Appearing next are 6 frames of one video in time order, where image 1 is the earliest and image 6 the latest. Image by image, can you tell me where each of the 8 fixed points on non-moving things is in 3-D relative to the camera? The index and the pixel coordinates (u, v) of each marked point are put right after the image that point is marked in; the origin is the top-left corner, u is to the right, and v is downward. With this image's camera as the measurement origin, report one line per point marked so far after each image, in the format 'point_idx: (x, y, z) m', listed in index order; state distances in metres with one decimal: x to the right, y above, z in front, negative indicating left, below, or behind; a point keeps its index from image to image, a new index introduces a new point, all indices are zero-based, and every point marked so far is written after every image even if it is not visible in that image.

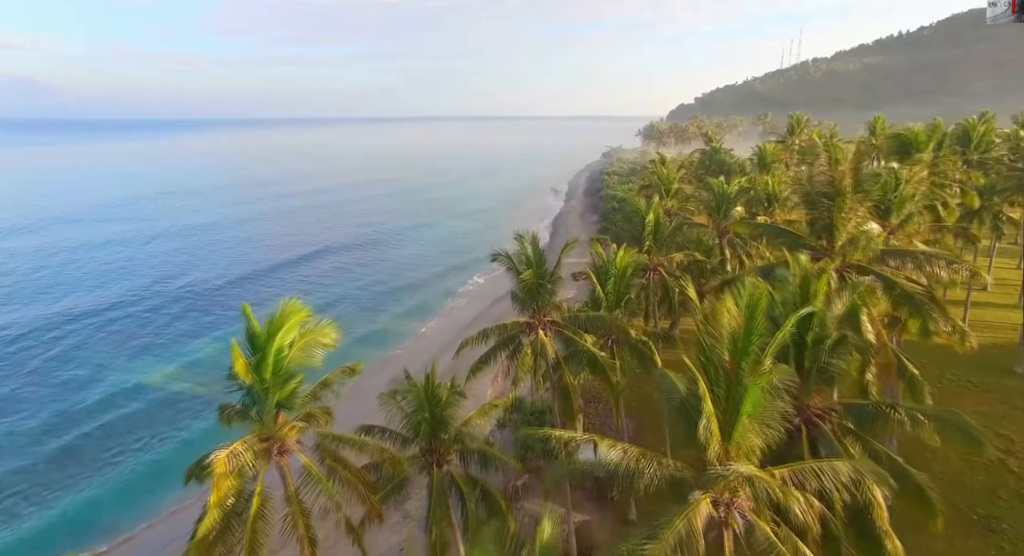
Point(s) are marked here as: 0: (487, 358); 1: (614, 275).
0: (-0.7, -2.1, +14.4) m
1: (+3.1, +0.1, +16.2) m
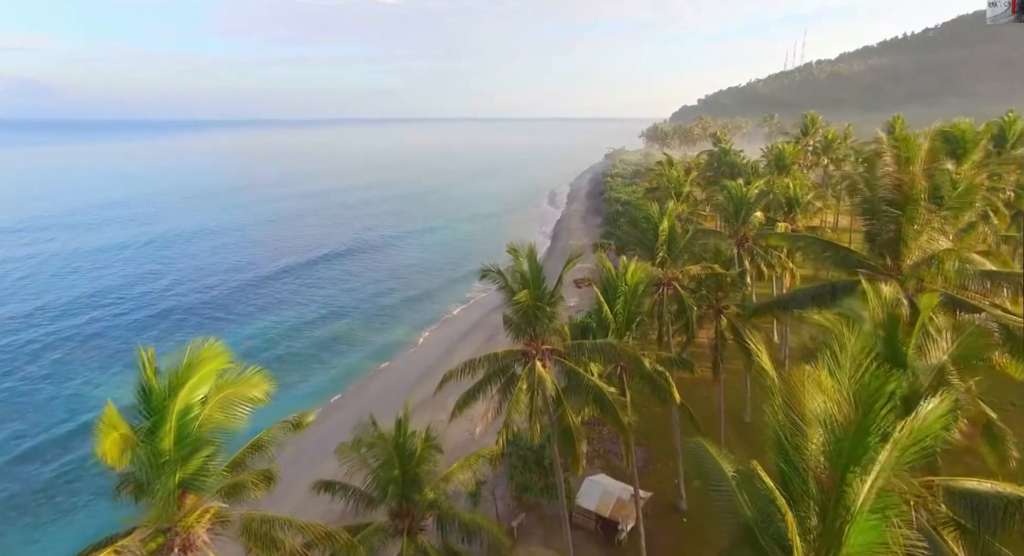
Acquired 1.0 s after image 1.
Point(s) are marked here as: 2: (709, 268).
0: (-0.8, -2.6, +12.3) m
1: (+2.9, -0.4, +14.0) m
2: (+6.6, +0.3, +17.8) m
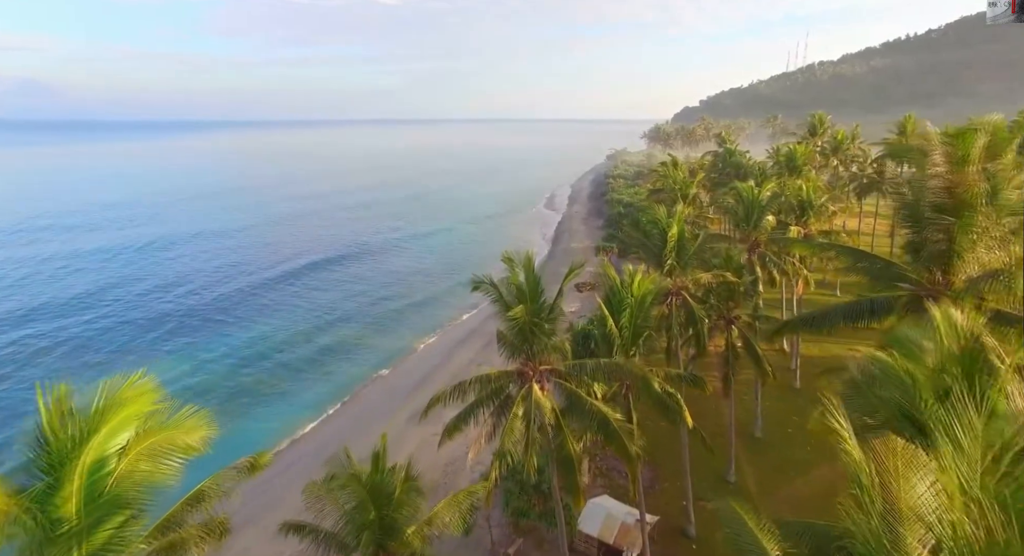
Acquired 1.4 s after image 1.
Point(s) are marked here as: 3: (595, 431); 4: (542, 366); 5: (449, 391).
0: (-1.0, -2.8, +11.1) m
1: (+2.8, -0.6, +12.9) m
2: (+6.5, +0.1, +16.6) m
3: (+1.7, -3.1, +10.9) m
4: (+0.6, -1.8, +11.2) m
5: (-1.3, -2.3, +11.0) m
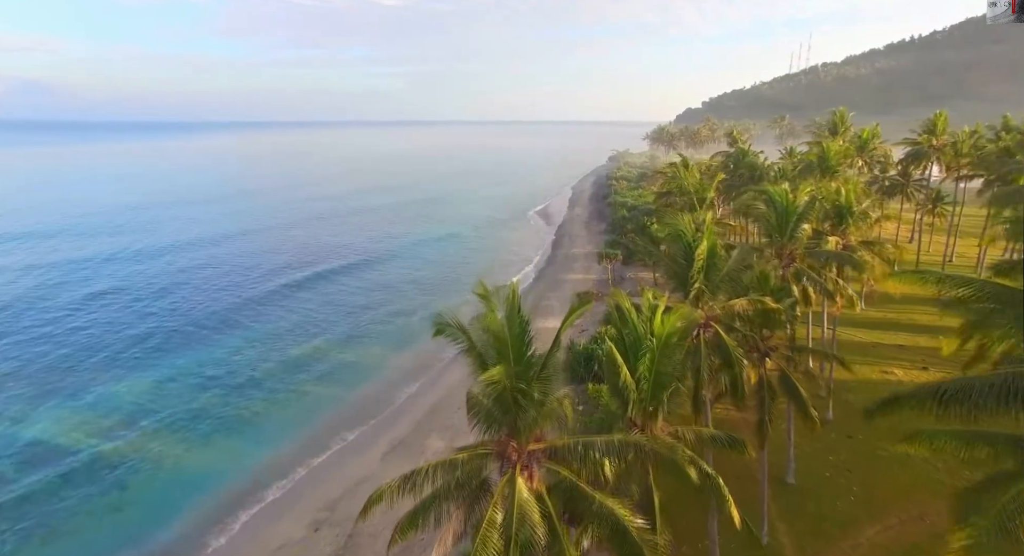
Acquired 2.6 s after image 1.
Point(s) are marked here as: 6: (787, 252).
0: (-1.3, -3.4, +7.9) m
1: (+2.5, -1.2, +9.6) m
2: (+6.2, -0.6, +13.3) m
3: (+1.3, -3.7, +7.6) m
4: (+0.3, -2.4, +8.0) m
5: (-1.6, -2.9, +7.8) m
6: (+8.9, +0.8, +17.6) m
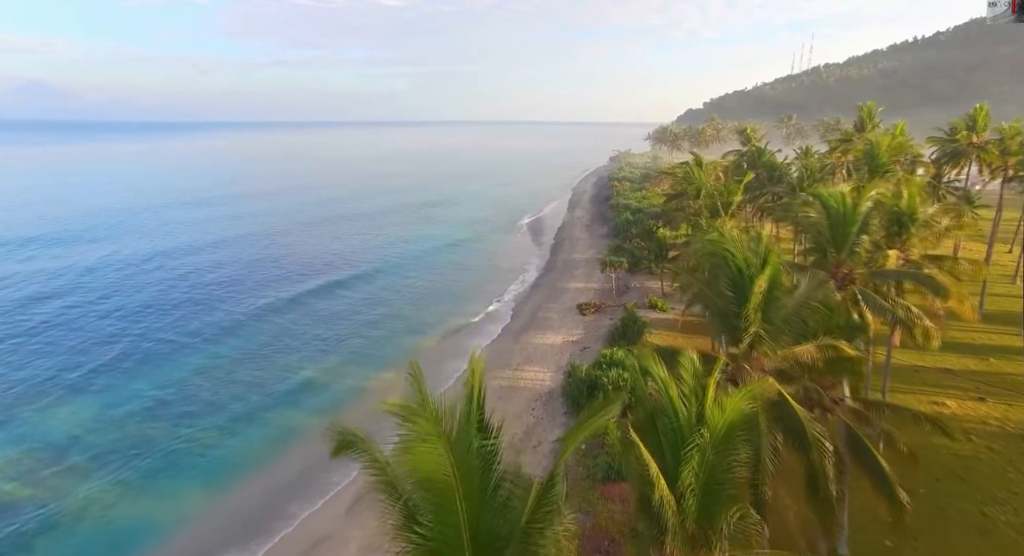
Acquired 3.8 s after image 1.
0: (-1.6, -4.1, +4.3) m
1: (+2.1, -1.9, +6.1) m
2: (+5.8, -1.2, +9.8) m
3: (+1.0, -4.3, +4.1) m
4: (-0.1, -3.0, +4.5) m
5: (-2.0, -3.5, +4.2) m
6: (+8.6, +0.2, +14.0) m
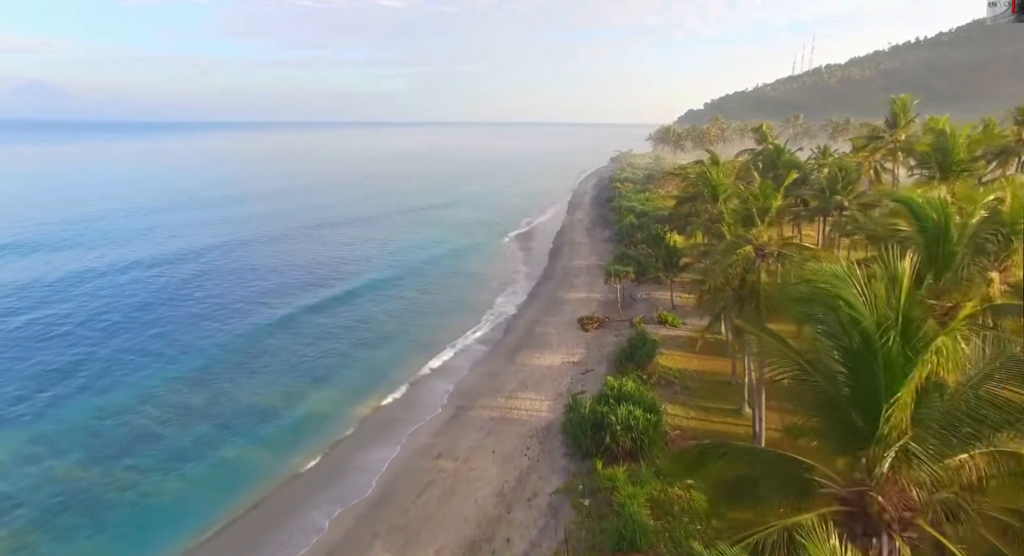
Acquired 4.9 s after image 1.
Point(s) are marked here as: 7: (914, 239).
0: (-2.0, -4.7, +0.6) m
1: (+1.8, -2.6, +2.4) m
2: (+5.5, -1.9, +6.1) m
3: (+0.6, -5.0, +0.4) m
4: (-0.4, -3.7, +0.8) m
5: (-2.3, -4.2, +0.6) m
6: (+8.3, -0.5, +10.4) m
7: (+7.9, +0.8, +10.7) m
